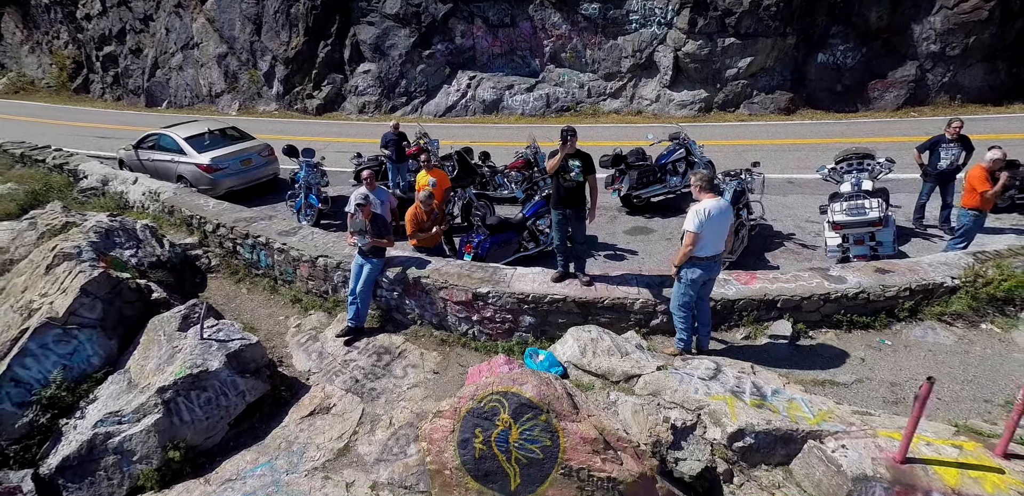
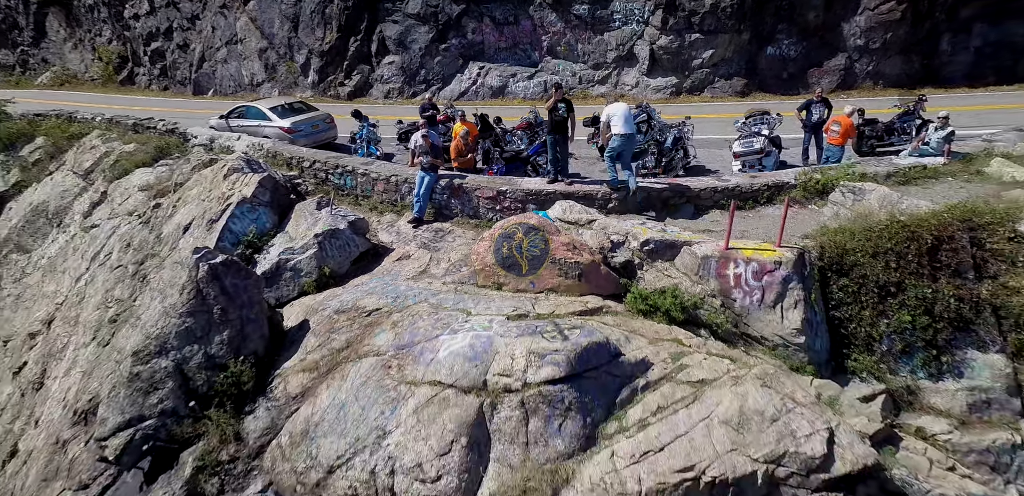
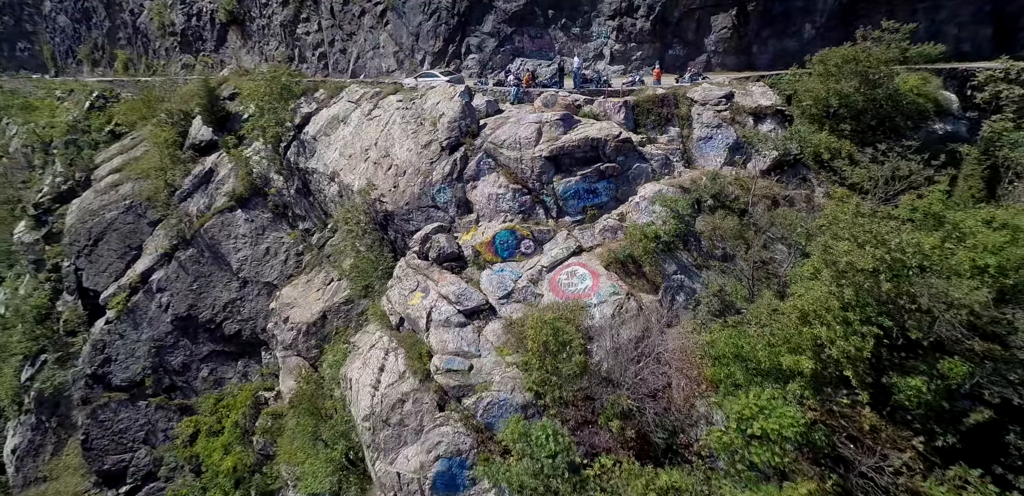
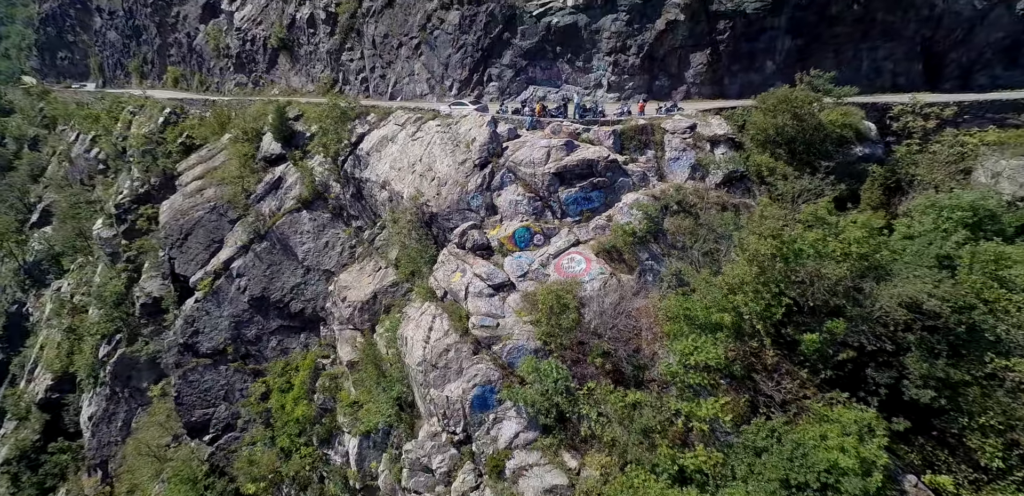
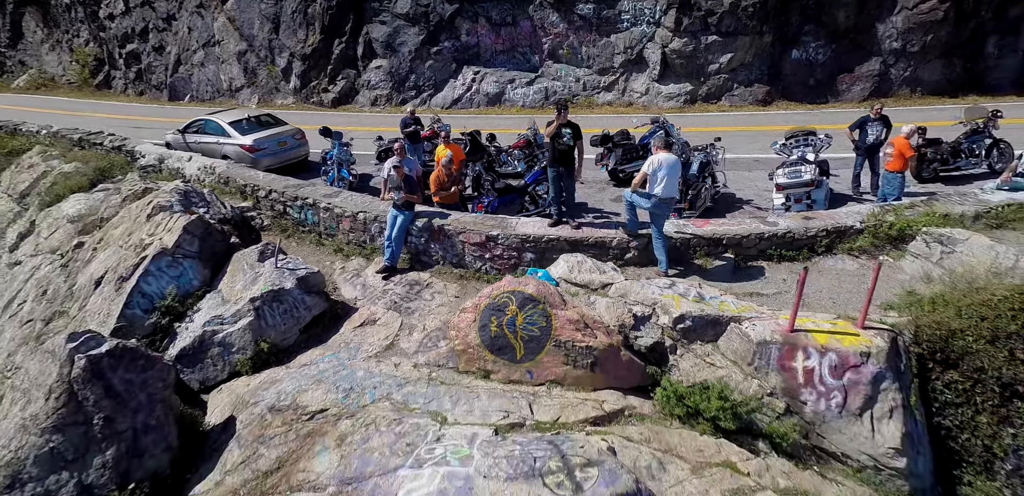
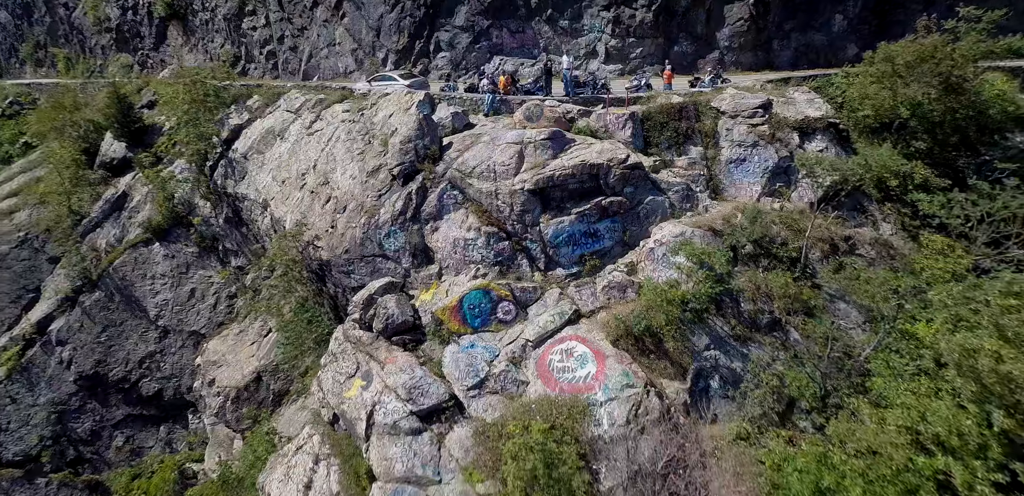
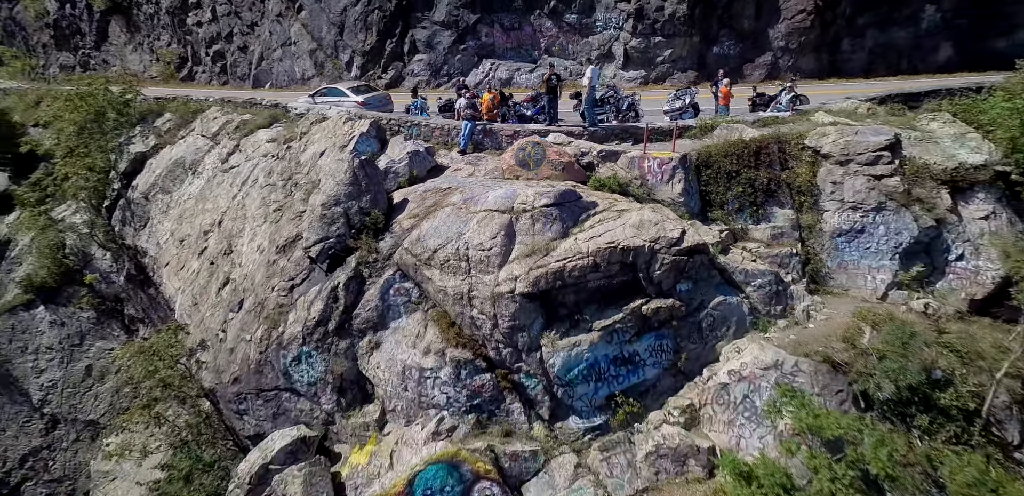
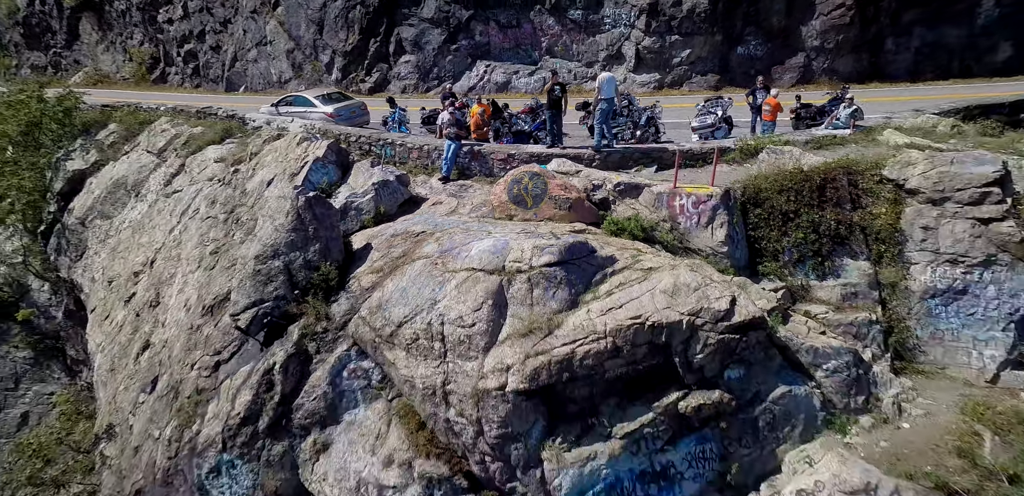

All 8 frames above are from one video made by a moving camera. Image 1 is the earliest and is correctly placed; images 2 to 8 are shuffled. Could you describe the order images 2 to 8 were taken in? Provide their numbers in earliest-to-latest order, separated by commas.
5, 2, 8, 7, 6, 3, 4
